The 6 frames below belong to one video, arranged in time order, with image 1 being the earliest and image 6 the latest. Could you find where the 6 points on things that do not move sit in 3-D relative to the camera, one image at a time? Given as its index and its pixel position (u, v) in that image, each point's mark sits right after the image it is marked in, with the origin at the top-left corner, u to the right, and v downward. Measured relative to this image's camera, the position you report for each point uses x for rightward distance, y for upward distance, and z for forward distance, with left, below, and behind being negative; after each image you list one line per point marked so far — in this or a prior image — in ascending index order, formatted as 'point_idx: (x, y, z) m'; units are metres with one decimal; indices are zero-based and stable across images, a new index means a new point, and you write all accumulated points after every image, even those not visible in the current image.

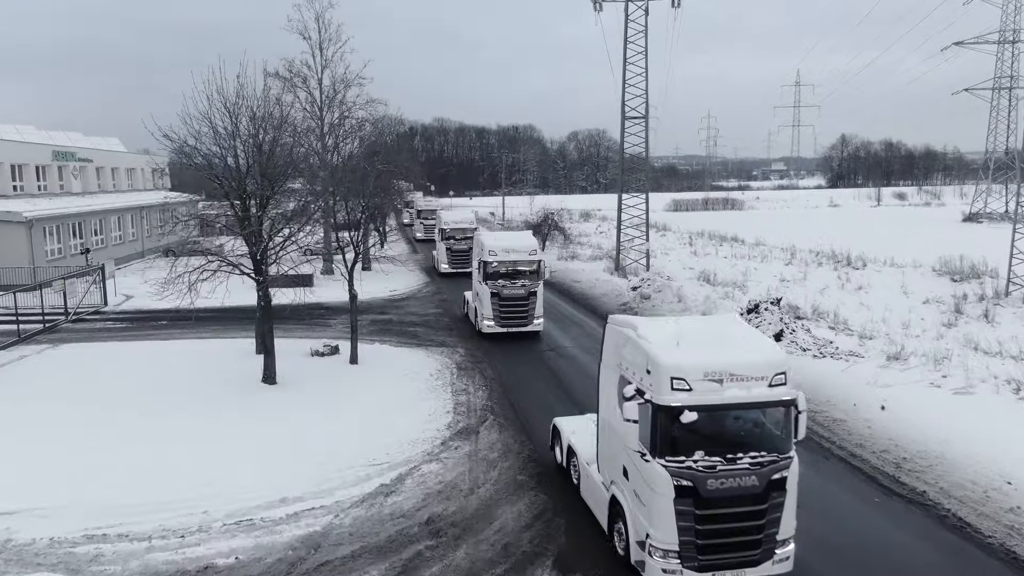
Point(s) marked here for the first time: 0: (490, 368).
0: (-0.4, -1.5, +13.8) m
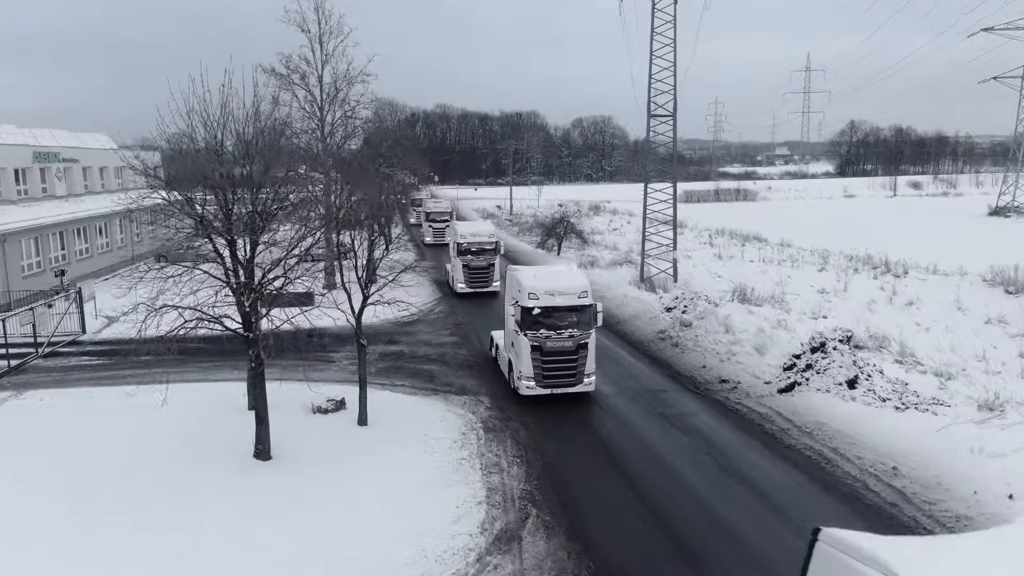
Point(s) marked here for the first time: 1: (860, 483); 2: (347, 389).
0: (+0.2, -2.2, +11.7) m
1: (+4.5, -2.5, +9.9) m
2: (-2.9, -1.8, +13.8) m
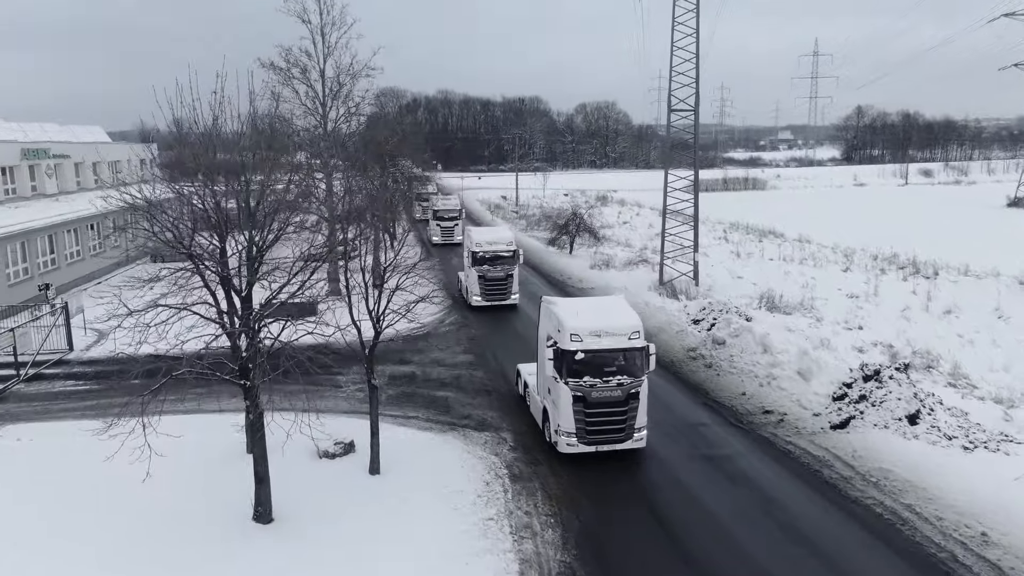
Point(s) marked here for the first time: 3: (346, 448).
0: (+0.6, -2.6, +10.5) m
1: (+4.9, -3.0, +8.7) m
2: (-2.5, -2.2, +12.6) m
3: (-2.4, -2.3, +11.1) m
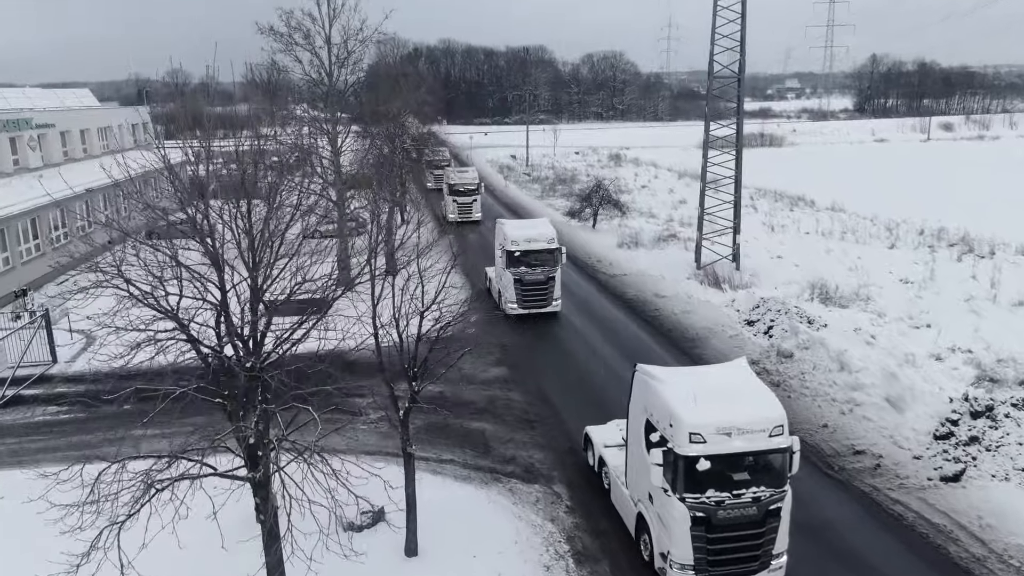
0: (+1.3, -3.1, +8.7) m
1: (+5.6, -3.6, +6.9) m
2: (-1.8, -2.6, +10.8) m
3: (-1.6, -2.8, +9.3) m
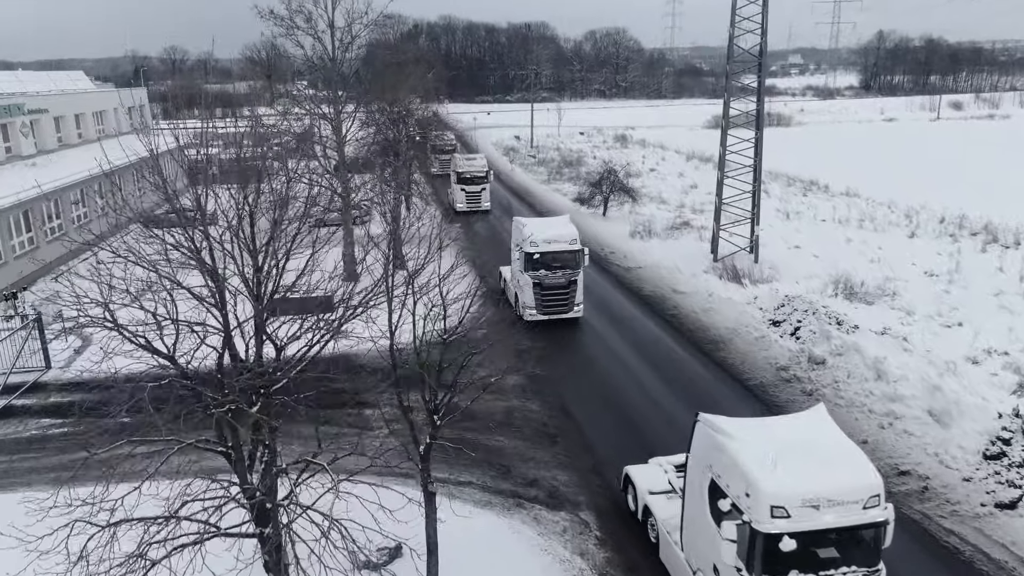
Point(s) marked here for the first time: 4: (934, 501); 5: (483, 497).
0: (+1.6, -3.3, +8.0) m
1: (+5.9, -3.8, +6.2) m
2: (-1.5, -2.7, +10.1) m
3: (-1.3, -3.0, +8.6) m
4: (+5.5, -2.8, +10.0) m
5: (-0.4, -2.8, +10.1) m
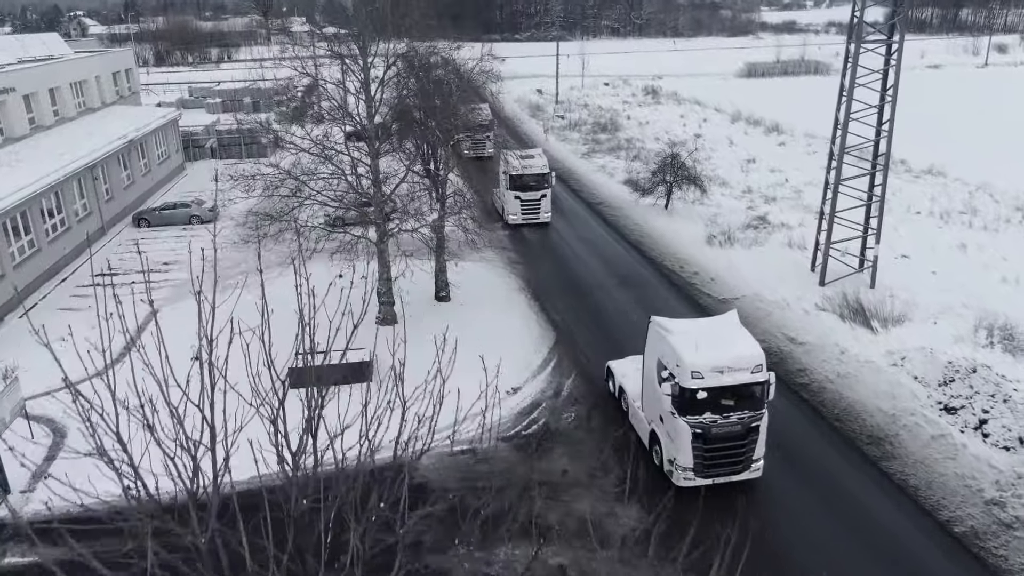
0: (+3.2, -5.3, +4.6) m
1: (+7.5, -5.9, +2.8) m
2: (+0.1, -4.5, +6.6) m
3: (+0.2, -4.9, +5.1) m
4: (+7.1, -4.5, +6.5) m
5: (+1.2, -4.5, +6.6) m
